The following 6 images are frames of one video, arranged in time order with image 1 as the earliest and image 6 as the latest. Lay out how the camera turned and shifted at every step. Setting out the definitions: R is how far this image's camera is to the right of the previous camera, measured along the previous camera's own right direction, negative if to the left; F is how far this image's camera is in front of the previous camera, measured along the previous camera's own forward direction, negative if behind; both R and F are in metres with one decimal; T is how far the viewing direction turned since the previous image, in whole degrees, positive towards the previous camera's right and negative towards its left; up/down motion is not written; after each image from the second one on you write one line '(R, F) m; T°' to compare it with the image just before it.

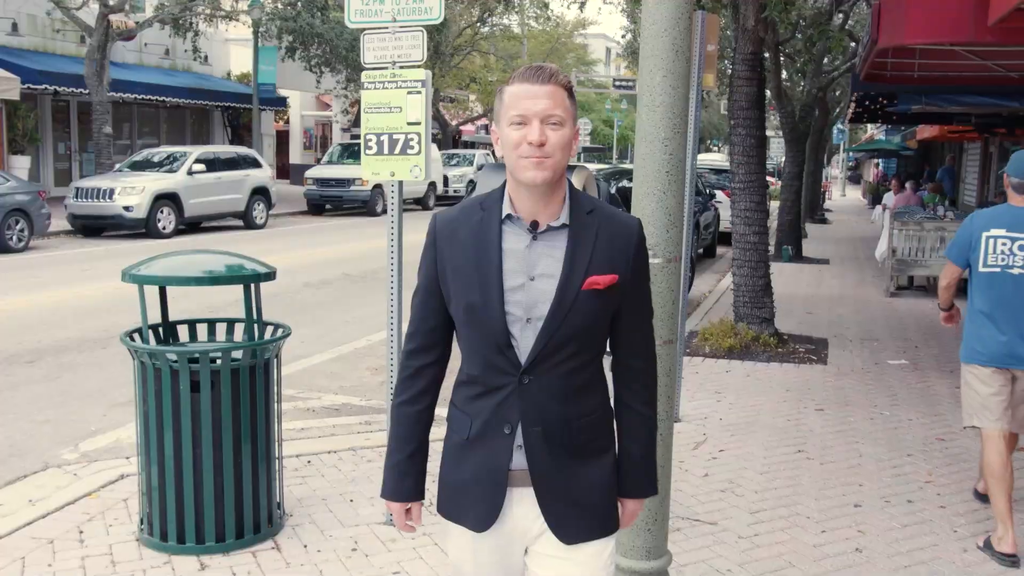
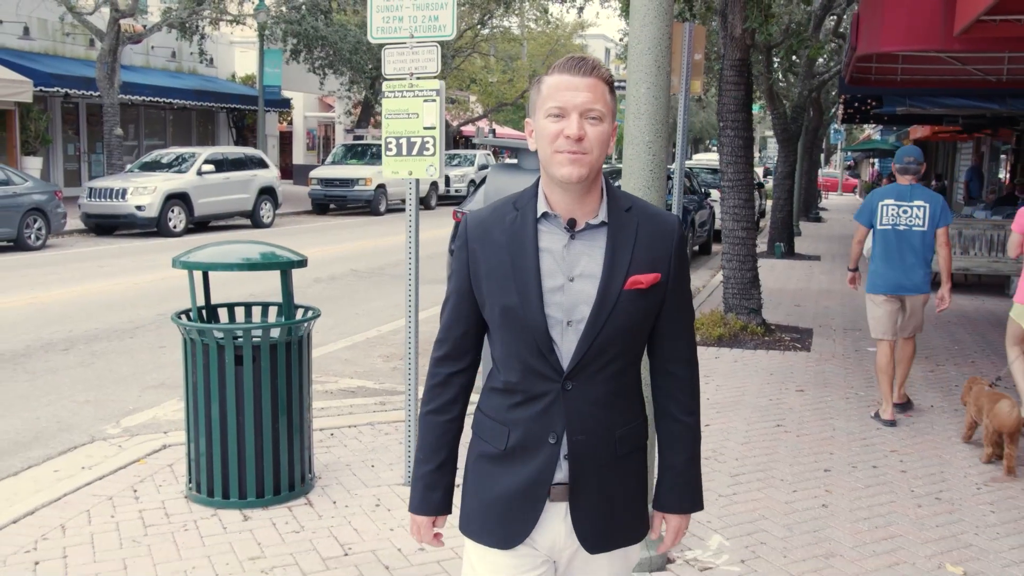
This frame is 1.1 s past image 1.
(0.0, -0.6) m; 0°
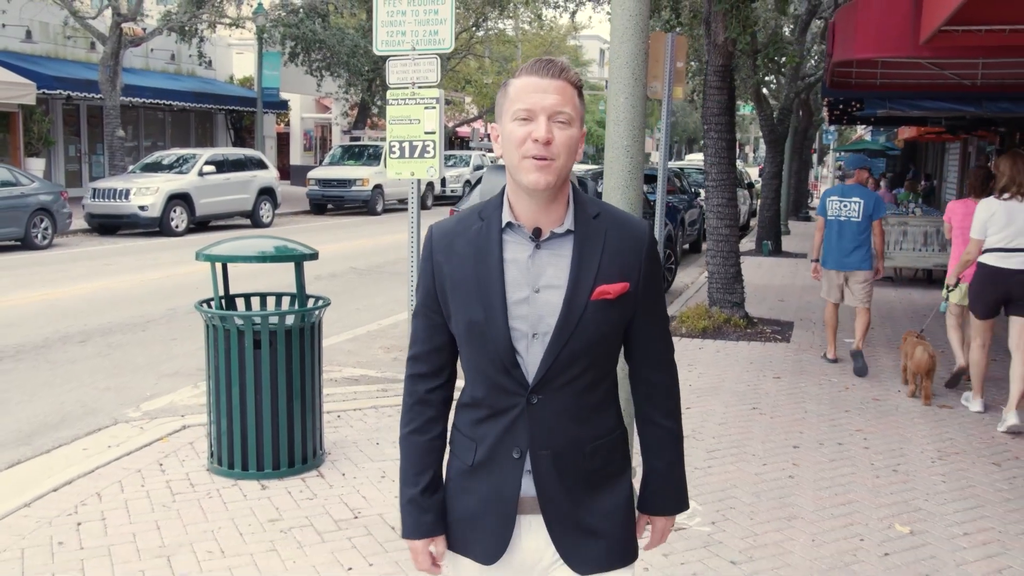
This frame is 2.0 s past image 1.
(0.0, -0.5) m; 0°
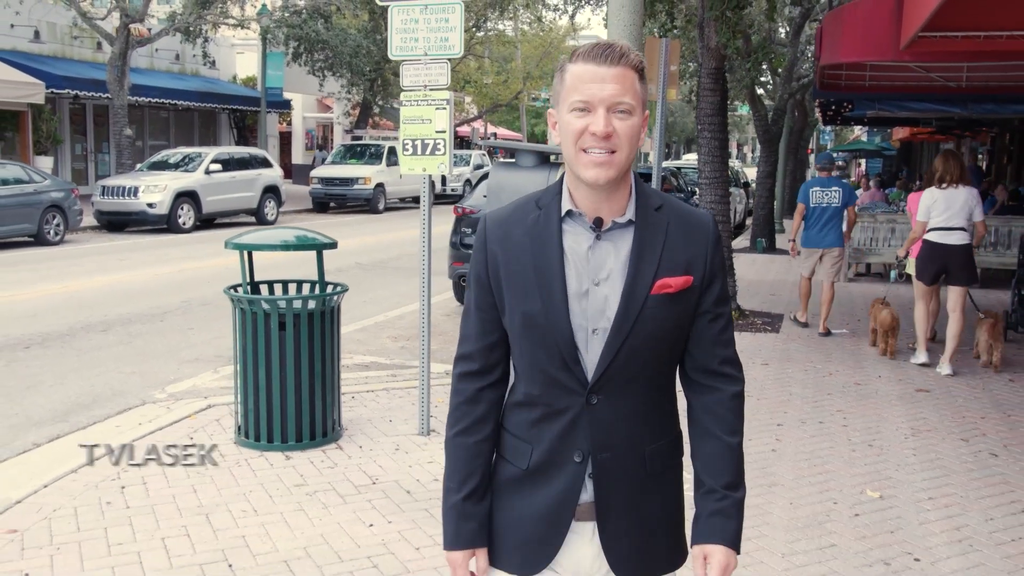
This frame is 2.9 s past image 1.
(0.0, -0.5) m; 0°
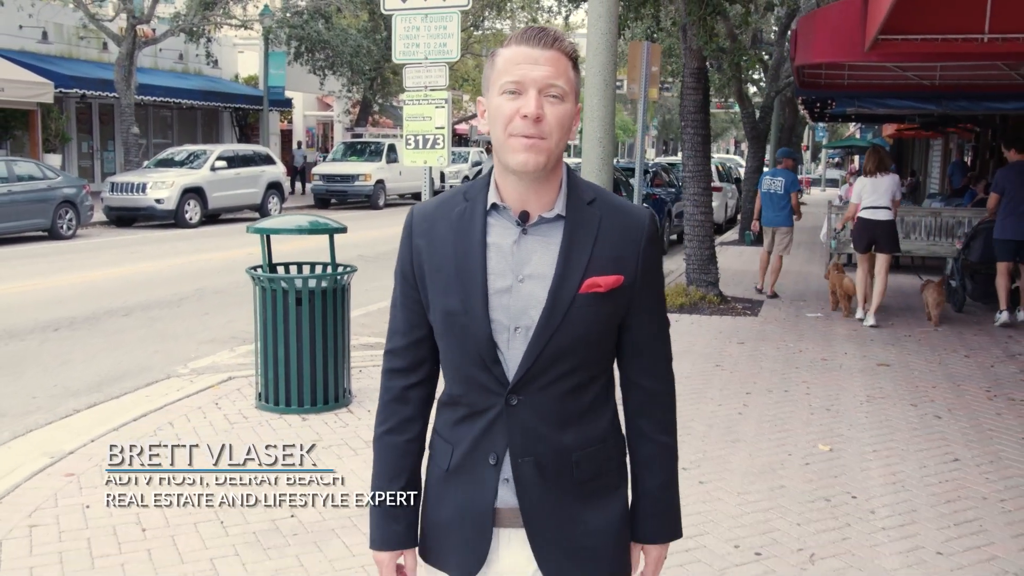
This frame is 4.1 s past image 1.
(0.0, -0.7) m; 0°
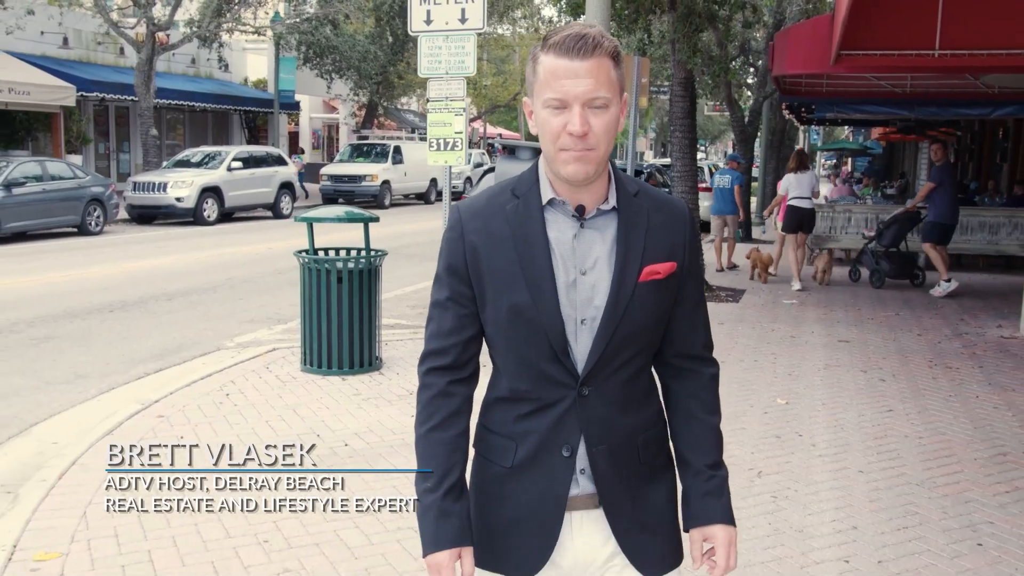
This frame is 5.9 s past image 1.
(-0.1, -1.2) m; 0°
